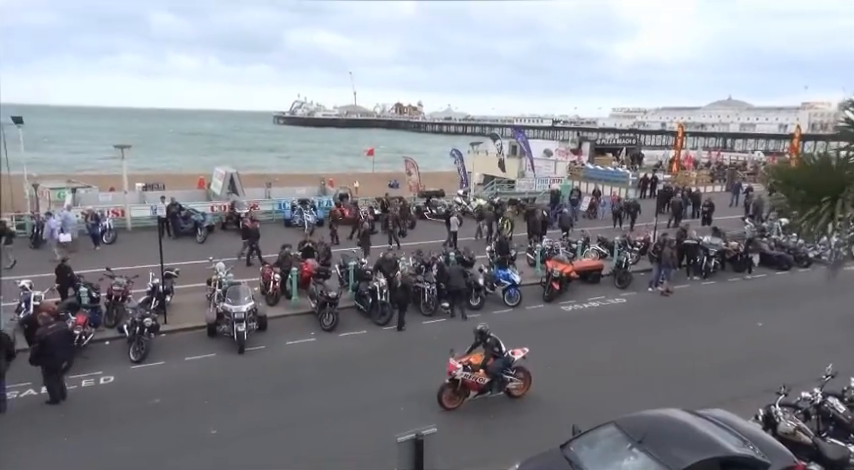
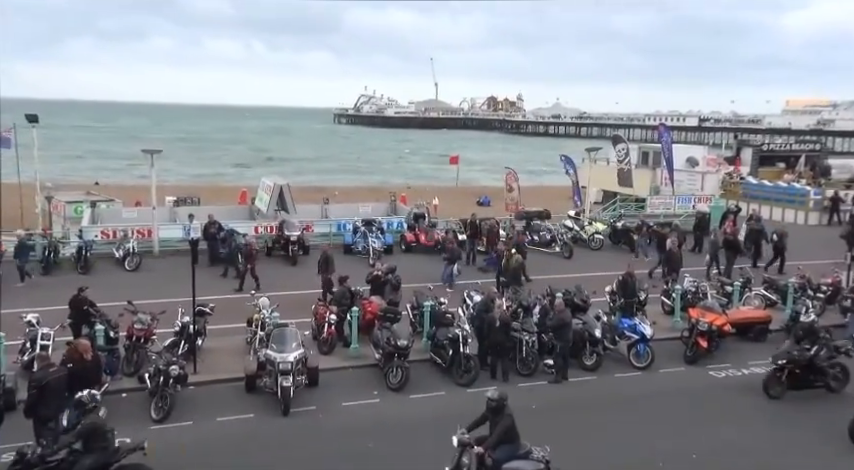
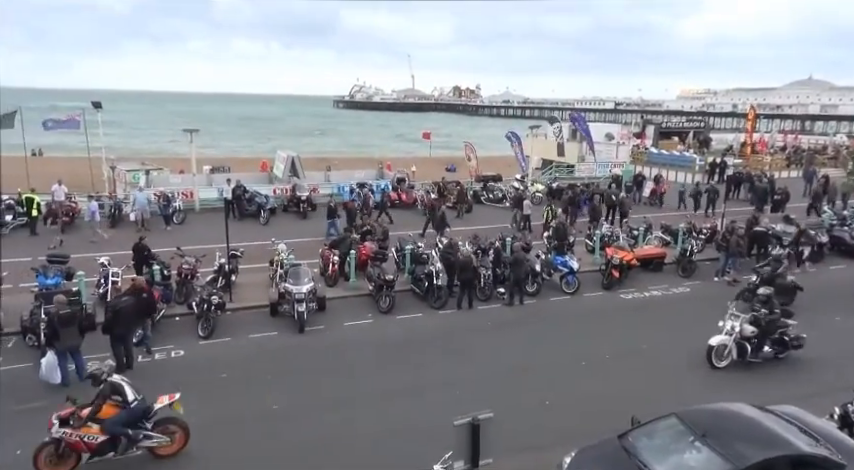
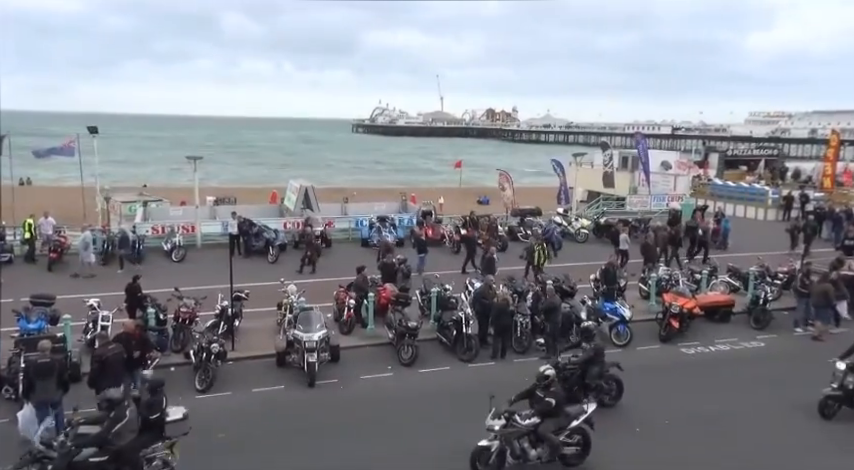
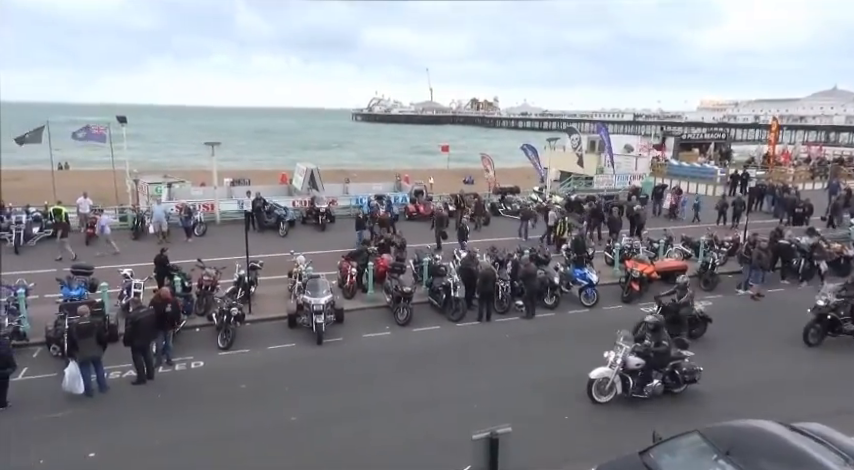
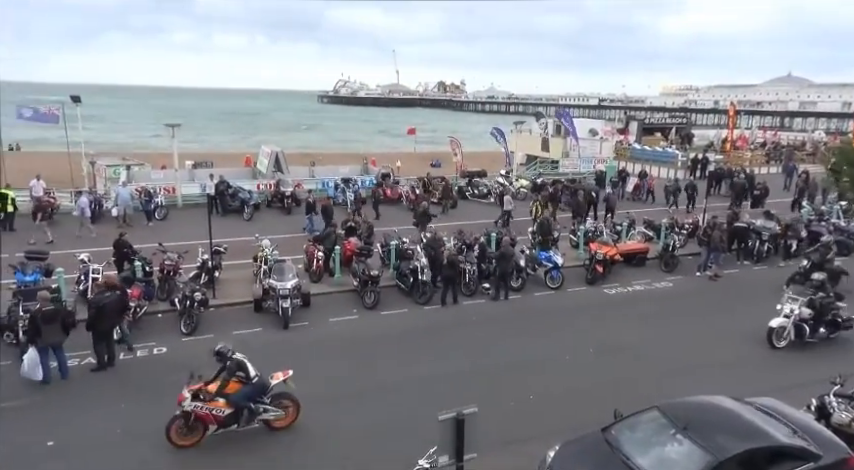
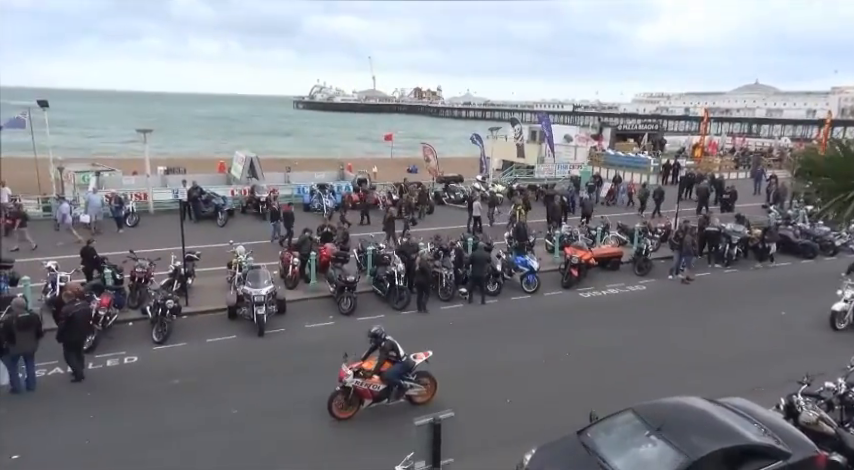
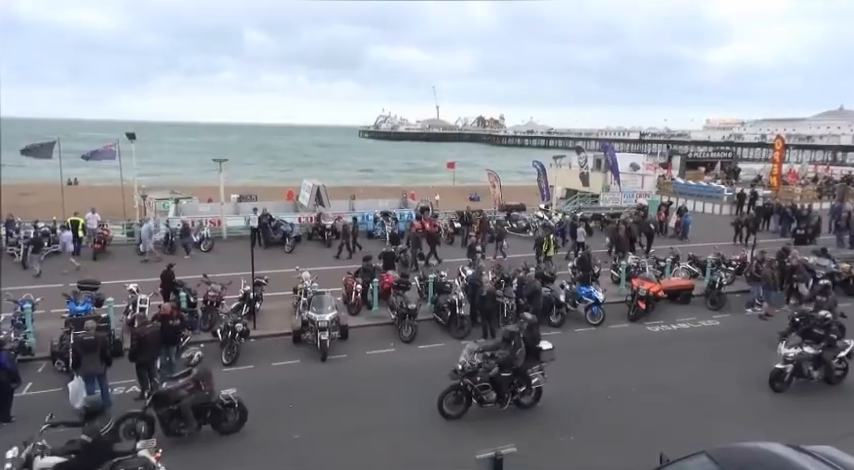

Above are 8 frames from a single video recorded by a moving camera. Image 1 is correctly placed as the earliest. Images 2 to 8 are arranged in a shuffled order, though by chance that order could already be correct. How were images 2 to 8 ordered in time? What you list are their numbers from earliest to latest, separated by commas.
7, 6, 3, 5, 8, 4, 2
